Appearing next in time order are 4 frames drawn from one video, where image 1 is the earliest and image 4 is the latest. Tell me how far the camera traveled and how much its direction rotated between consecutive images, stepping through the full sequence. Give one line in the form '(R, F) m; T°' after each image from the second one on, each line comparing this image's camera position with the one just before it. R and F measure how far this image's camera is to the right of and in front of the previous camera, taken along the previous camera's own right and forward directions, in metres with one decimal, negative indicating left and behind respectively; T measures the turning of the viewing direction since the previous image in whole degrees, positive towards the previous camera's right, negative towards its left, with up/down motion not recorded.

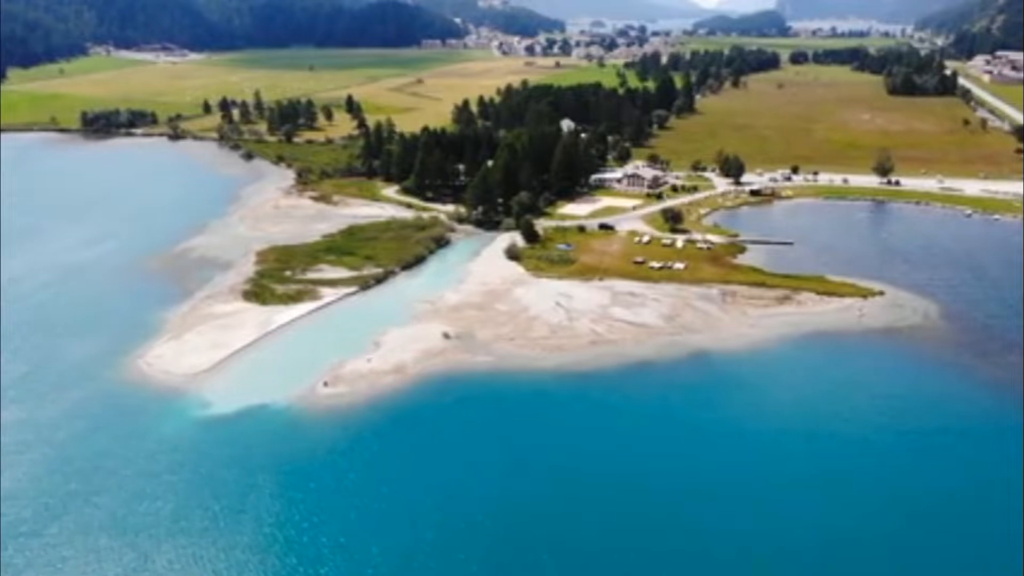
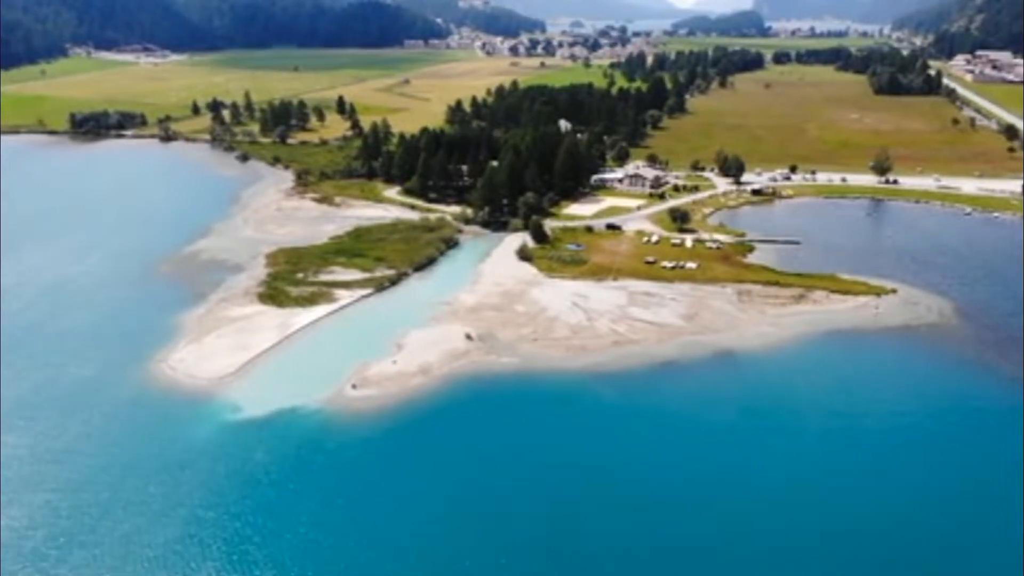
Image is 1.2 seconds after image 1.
(-1.9, 0.0) m; +1°
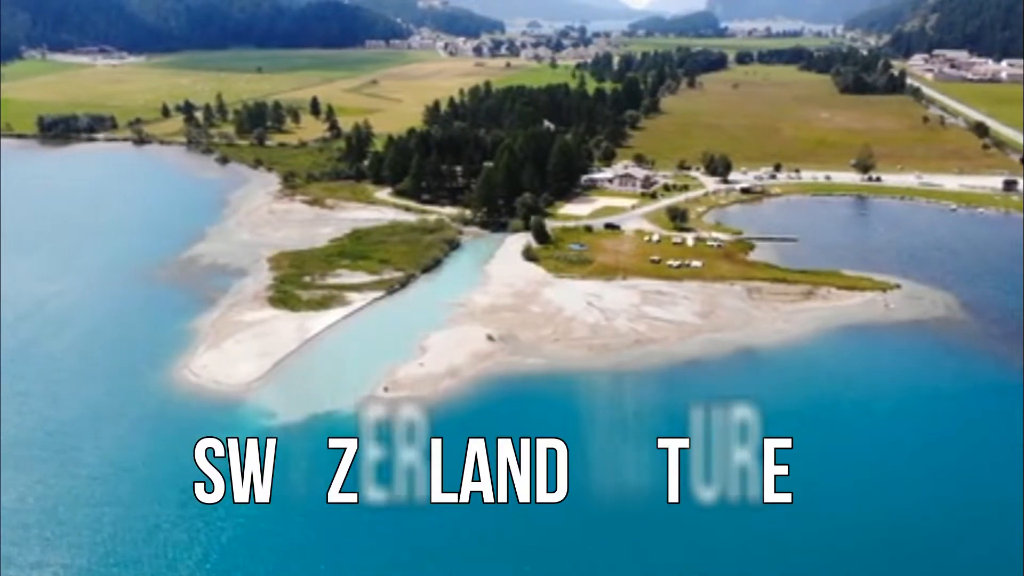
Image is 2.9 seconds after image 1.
(-2.8, +0.1) m; +3°
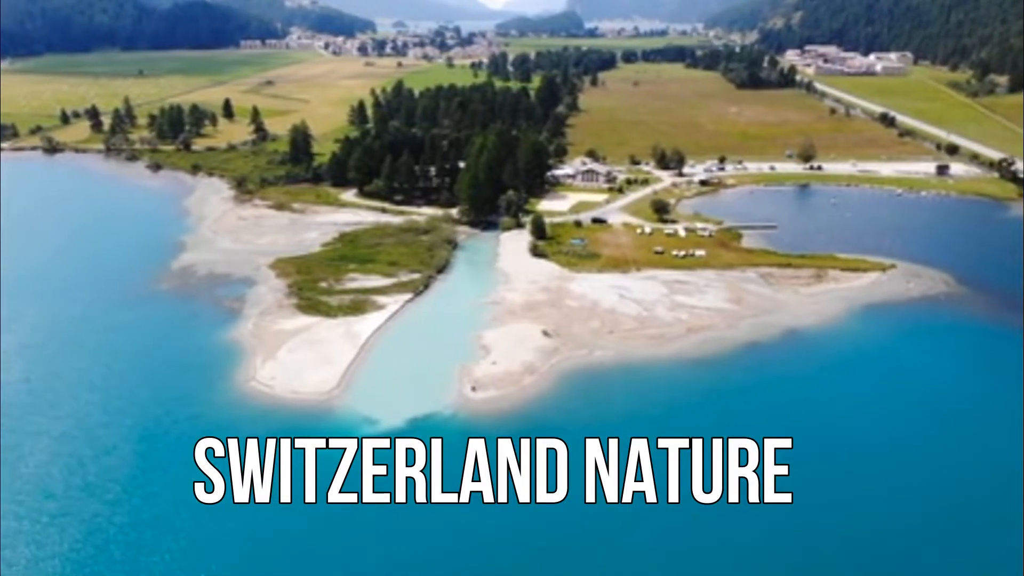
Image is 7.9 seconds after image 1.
(-8.0, +0.5) m; +8°
